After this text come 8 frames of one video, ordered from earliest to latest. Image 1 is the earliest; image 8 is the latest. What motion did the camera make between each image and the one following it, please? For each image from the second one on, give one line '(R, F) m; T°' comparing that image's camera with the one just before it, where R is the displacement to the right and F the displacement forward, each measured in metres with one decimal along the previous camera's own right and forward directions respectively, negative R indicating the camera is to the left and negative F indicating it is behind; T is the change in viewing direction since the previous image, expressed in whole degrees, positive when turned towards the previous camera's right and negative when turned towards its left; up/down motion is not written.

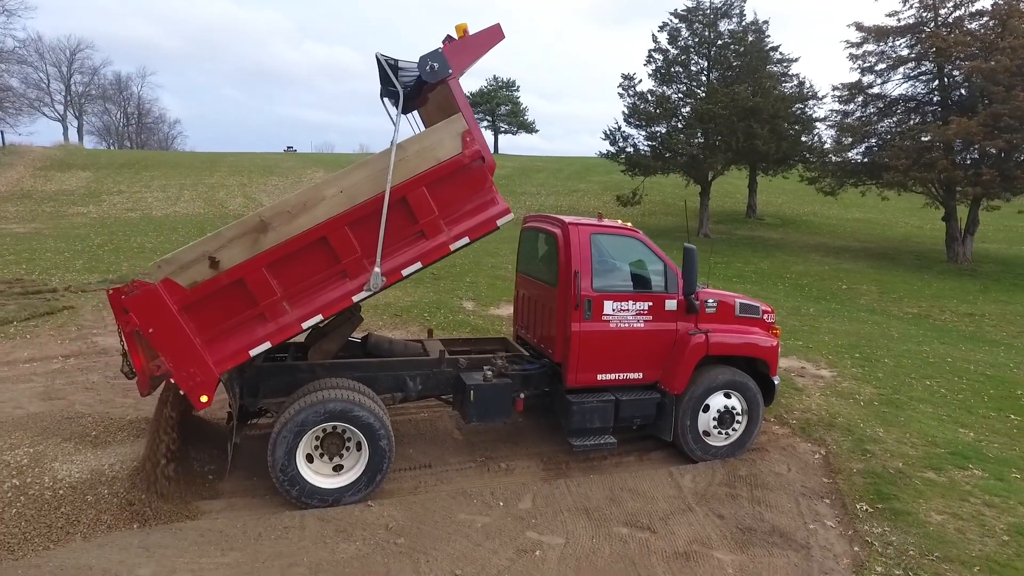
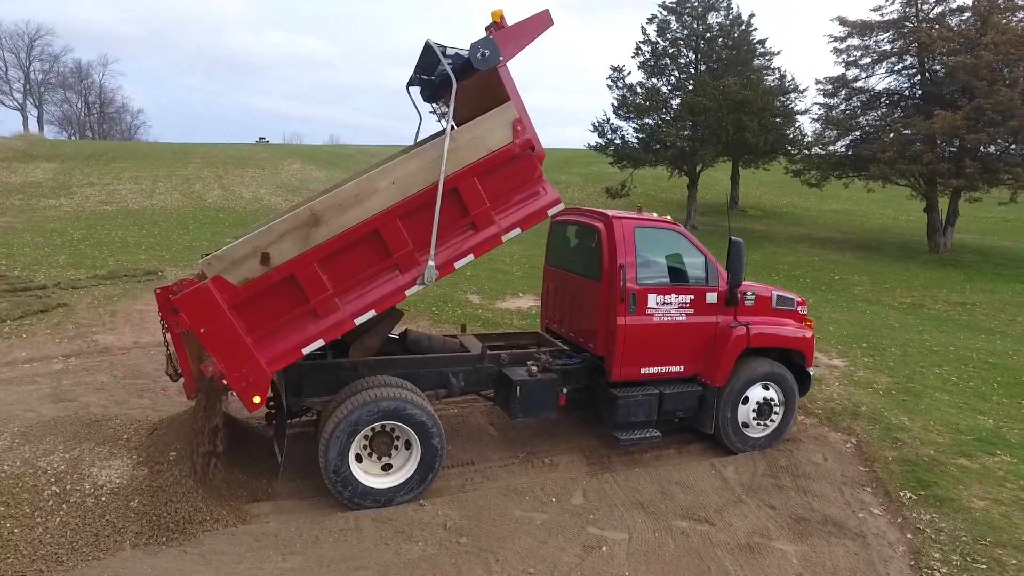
(-0.6, +0.1) m; +3°
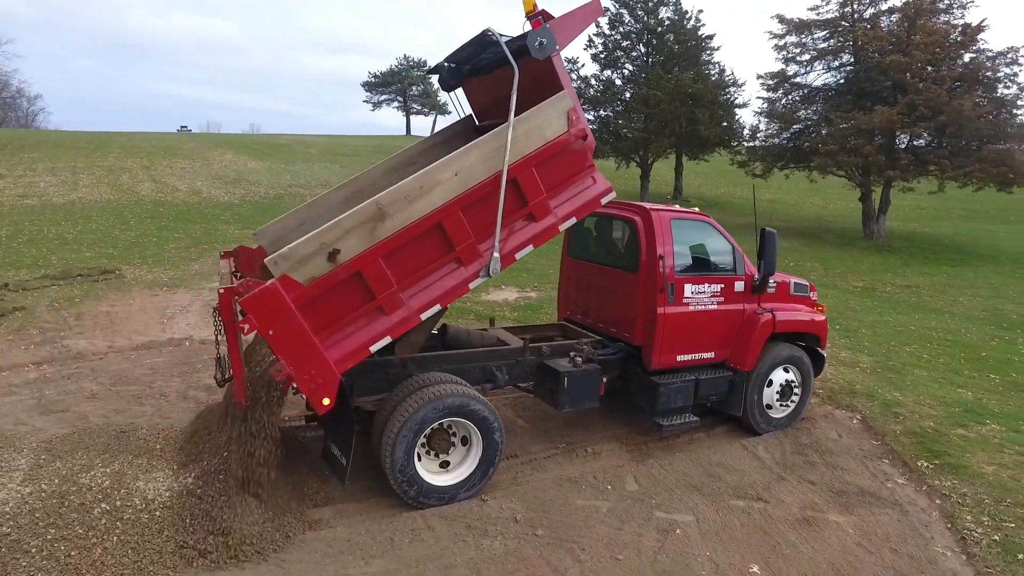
(-1.0, 0.0) m; +6°
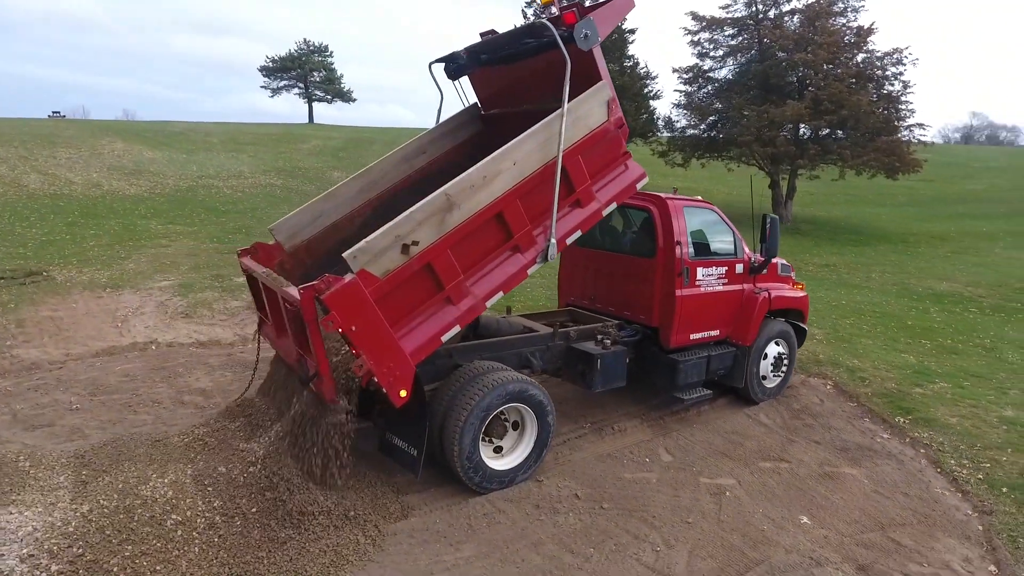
(-1.2, -0.1) m; +9°
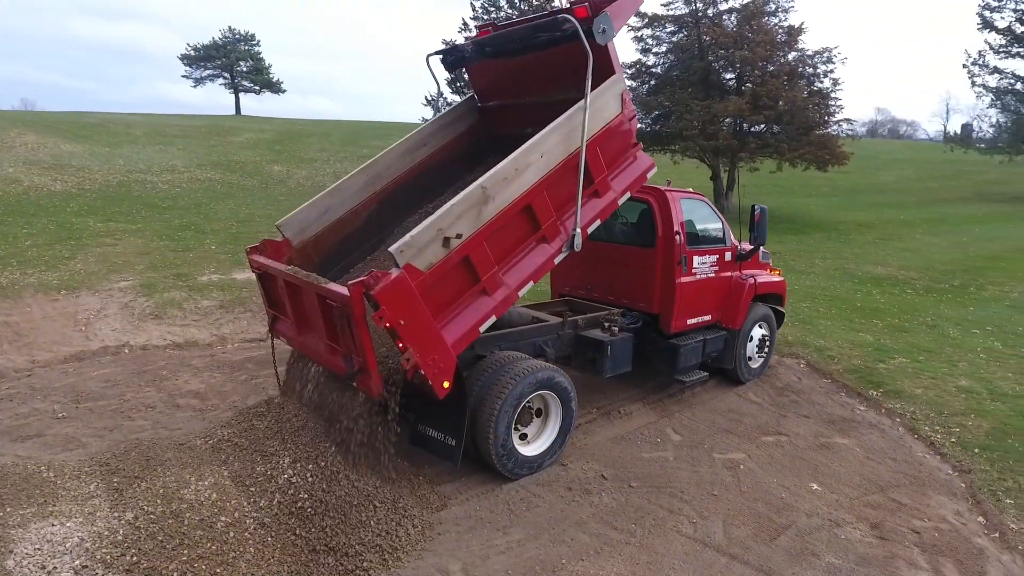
(-0.7, -0.1) m; +6°
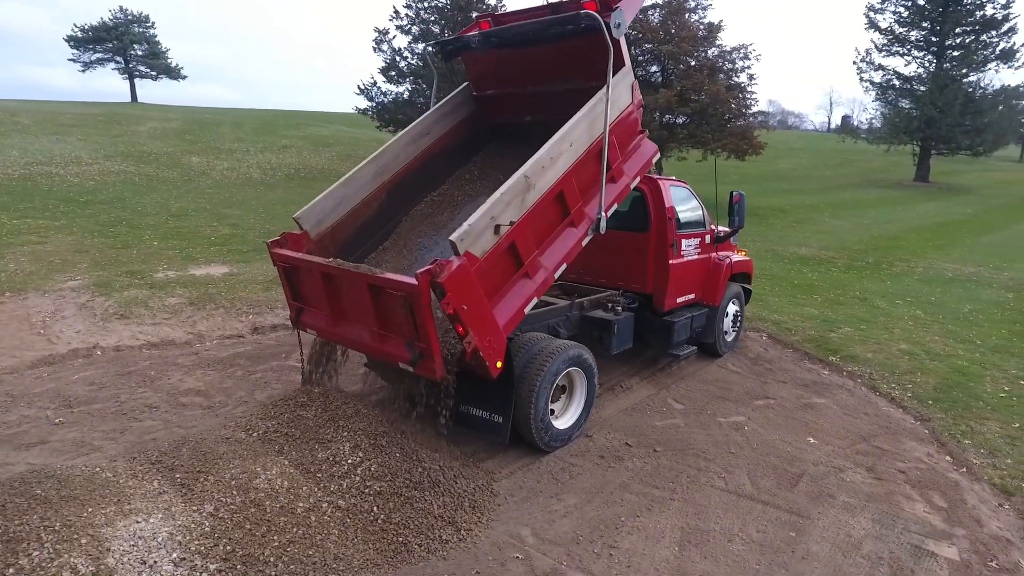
(-1.0, -0.2) m; +8°
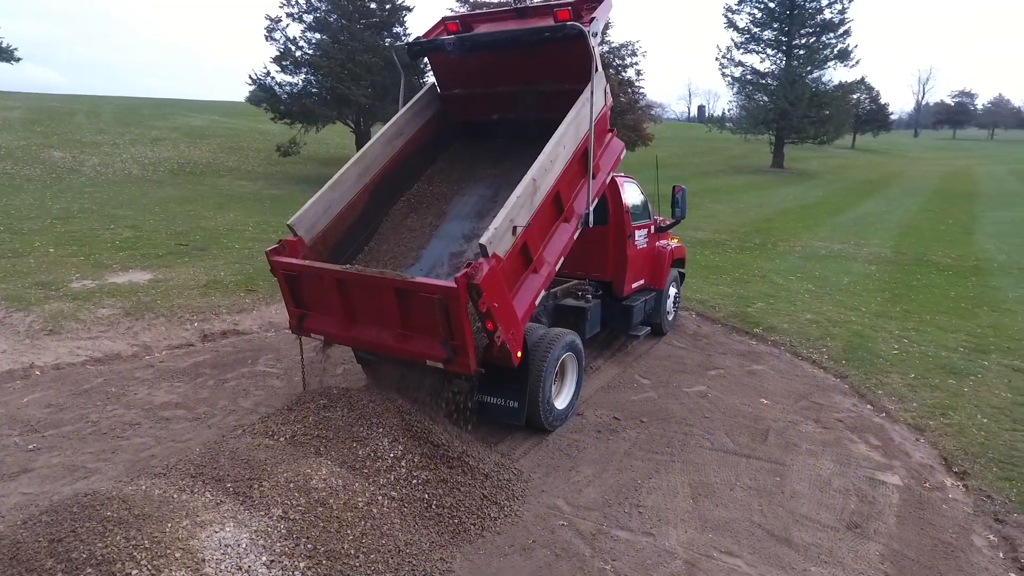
(-1.1, -0.3) m; +11°
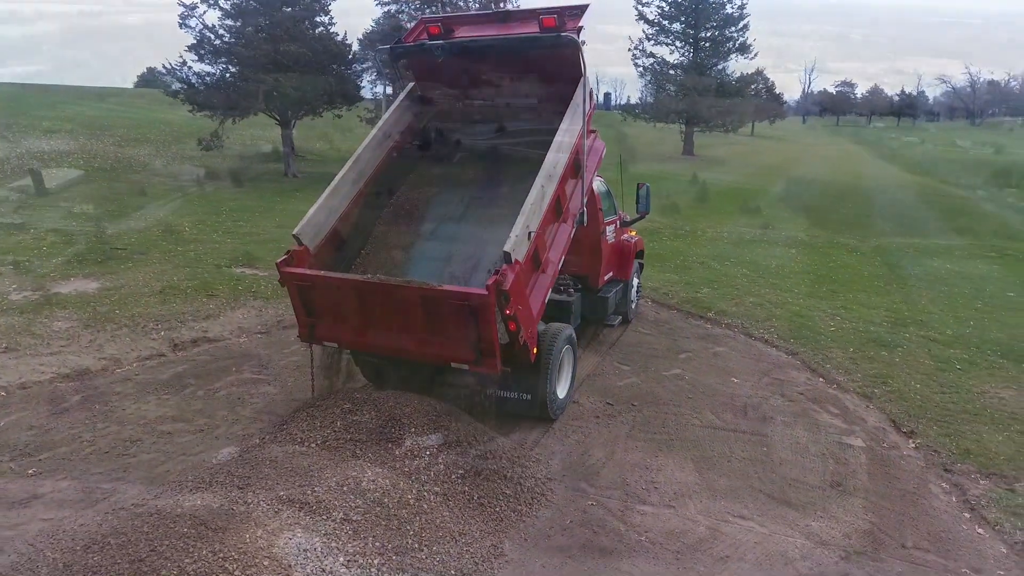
(-0.8, -0.3) m; +8°
